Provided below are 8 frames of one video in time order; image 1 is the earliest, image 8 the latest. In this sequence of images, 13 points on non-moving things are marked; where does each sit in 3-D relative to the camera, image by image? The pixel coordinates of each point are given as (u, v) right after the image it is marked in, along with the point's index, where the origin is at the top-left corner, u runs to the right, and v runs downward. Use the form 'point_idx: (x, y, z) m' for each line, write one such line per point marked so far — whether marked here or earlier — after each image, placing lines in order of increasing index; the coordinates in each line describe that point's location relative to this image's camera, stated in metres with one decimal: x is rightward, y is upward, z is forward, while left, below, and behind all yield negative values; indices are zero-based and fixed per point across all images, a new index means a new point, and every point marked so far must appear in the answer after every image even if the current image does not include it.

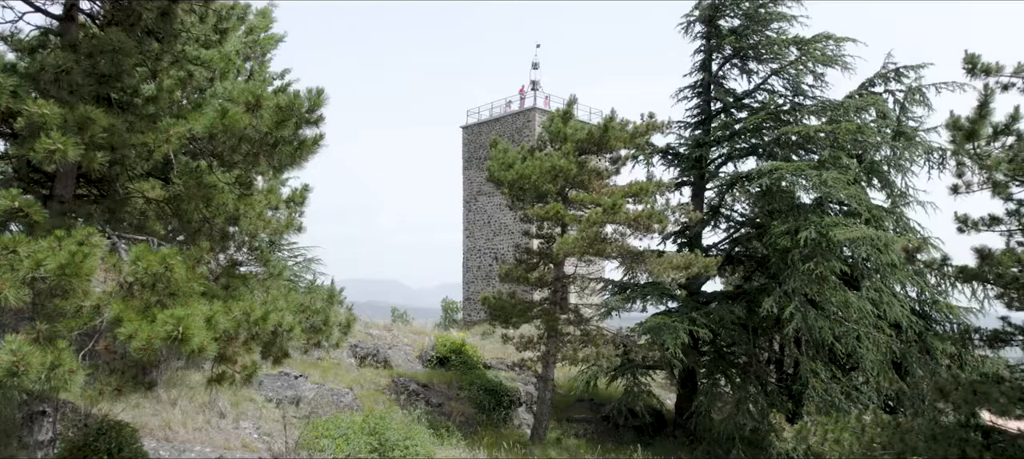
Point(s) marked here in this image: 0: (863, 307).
0: (+6.0, -1.3, +10.3) m
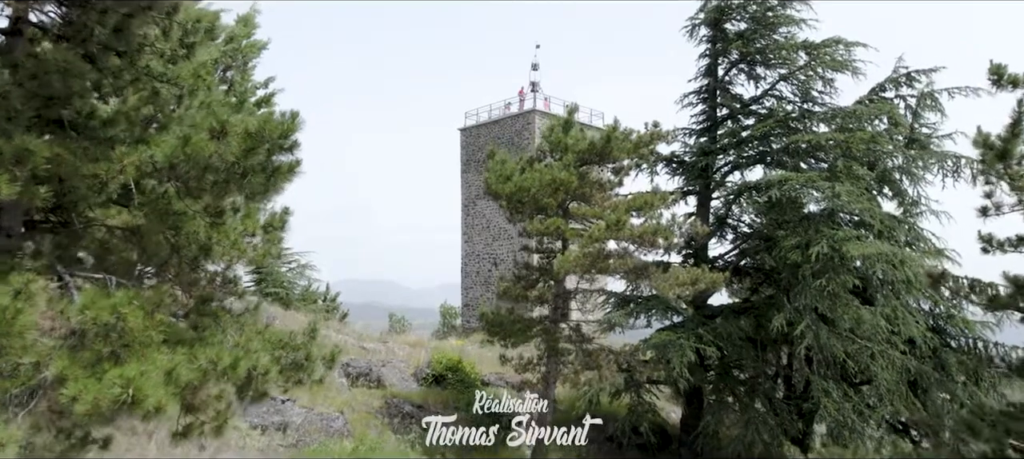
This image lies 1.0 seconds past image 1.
0: (+5.9, -1.5, +9.9) m
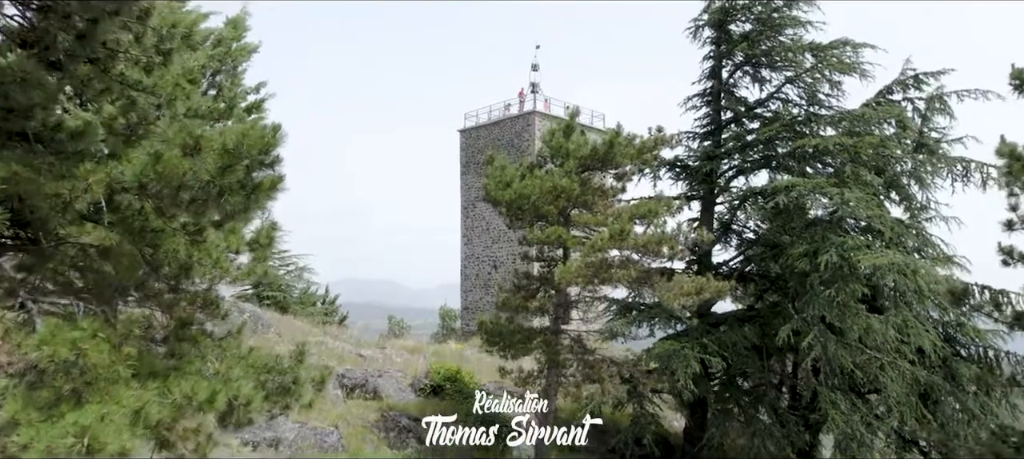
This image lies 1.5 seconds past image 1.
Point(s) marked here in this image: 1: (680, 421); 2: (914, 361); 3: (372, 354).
0: (+5.9, -1.7, +9.6) m
1: (+3.5, -4.0, +12.7) m
2: (+6.9, -2.2, +10.4) m
3: (-3.4, -3.0, +14.6) m
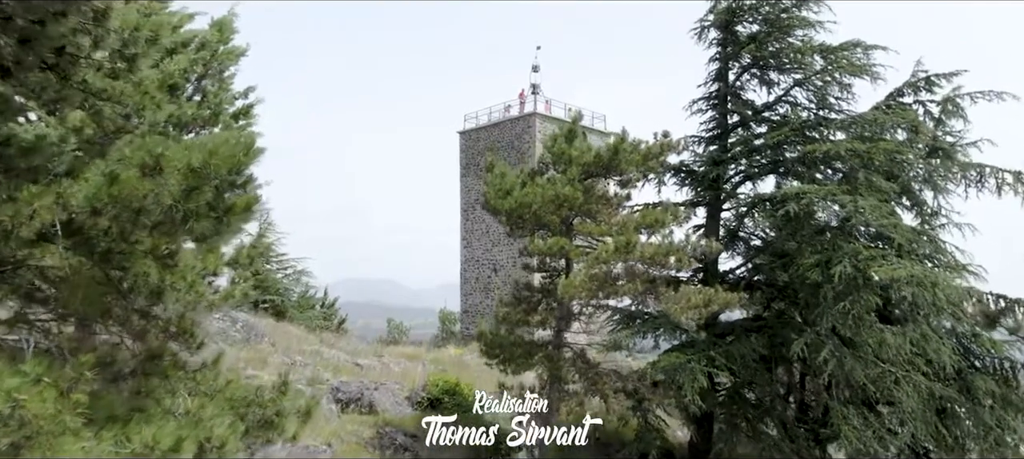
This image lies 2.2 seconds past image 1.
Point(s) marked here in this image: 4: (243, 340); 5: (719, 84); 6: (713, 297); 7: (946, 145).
0: (+5.9, -1.8, +9.2) m
1: (+3.5, -4.1, +12.4) m
2: (+6.9, -2.4, +10.0) m
3: (-3.4, -3.1, +14.2) m
4: (-5.5, -2.3, +12.3) m
5: (+4.2, +2.9, +12.2) m
6: (+3.0, -1.0, +8.9) m
7: (+8.1, +1.6, +11.3) m
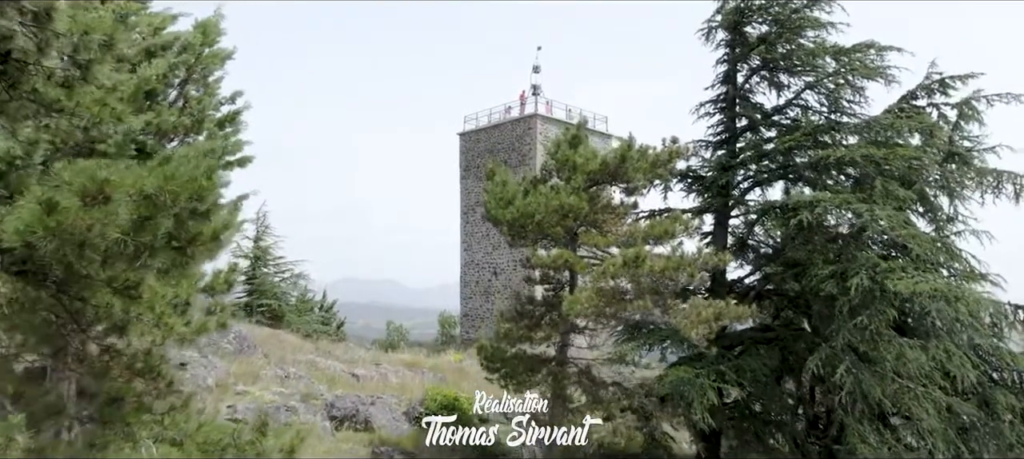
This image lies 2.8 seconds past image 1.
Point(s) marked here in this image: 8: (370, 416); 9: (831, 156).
0: (+6.0, -1.9, +8.8) m
1: (+3.5, -4.3, +12.0) m
2: (+6.9, -2.5, +9.6) m
3: (-3.3, -3.3, +13.8) m
4: (-5.4, -2.4, +11.9) m
5: (+4.2, +2.8, +11.8) m
6: (+3.0, -1.1, +8.5) m
7: (+8.1, +1.4, +10.9) m
8: (-2.3, -3.0, +9.9) m
9: (+5.3, +1.2, +10.1) m
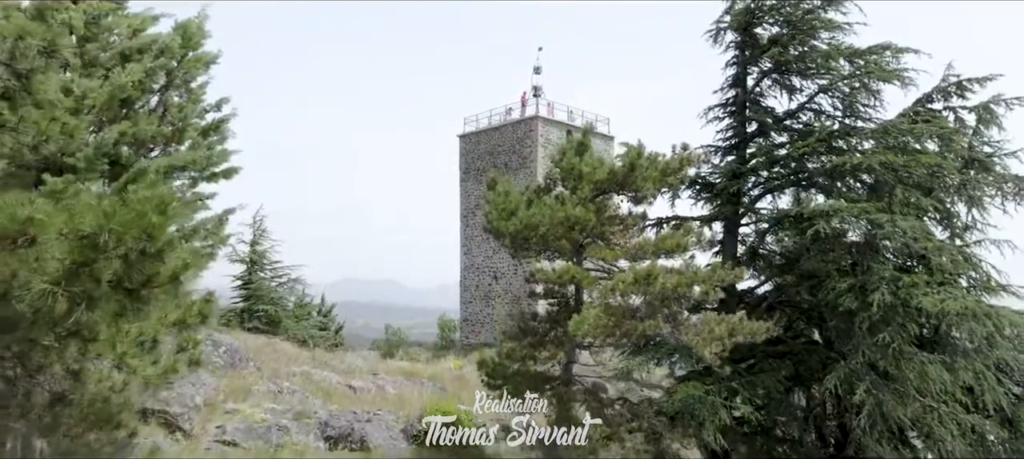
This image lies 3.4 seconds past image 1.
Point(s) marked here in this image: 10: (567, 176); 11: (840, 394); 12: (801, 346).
0: (+6.0, -2.1, +8.4) m
1: (+3.6, -4.4, +11.5) m
2: (+6.9, -2.7, +9.2) m
3: (-3.3, -3.4, +13.4) m
4: (-5.4, -2.6, +11.5) m
5: (+4.2, +2.6, +11.4) m
6: (+3.0, -1.3, +8.1) m
7: (+8.1, +1.3, +10.5) m
8: (-2.3, -3.2, +9.4) m
9: (+5.3, +1.1, +9.7) m
10: (+0.8, +0.7, +8.3) m
11: (+4.6, -2.3, +8.4) m
12: (+4.8, -1.9, +10.0) m
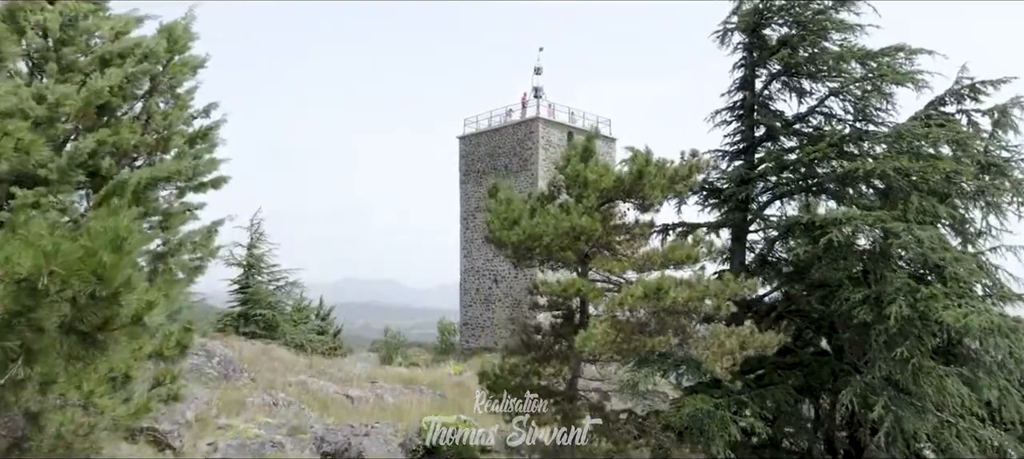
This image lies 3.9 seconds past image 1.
0: (+6.0, -2.2, +8.1) m
1: (+3.6, -4.6, +11.2) m
2: (+7.0, -2.8, +8.9) m
3: (-3.3, -3.5, +13.1) m
4: (-5.4, -2.7, +11.2) m
5: (+4.3, +2.5, +11.1) m
6: (+3.0, -1.4, +7.8) m
7: (+8.2, +1.2, +10.2) m
8: (-2.2, -3.3, +9.1) m
9: (+5.4, +0.9, +9.3) m
10: (+0.8, +0.6, +7.9) m
11: (+4.6, -2.4, +8.1) m
12: (+4.8, -2.0, +9.7) m
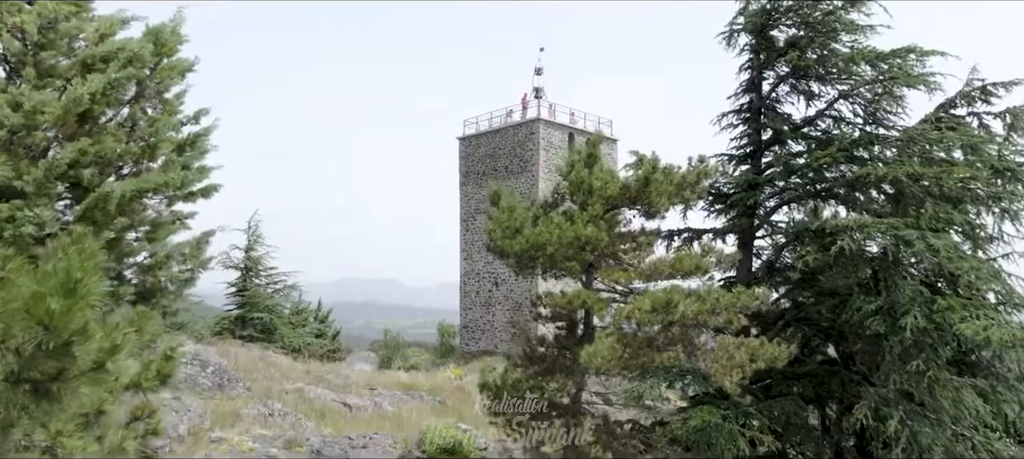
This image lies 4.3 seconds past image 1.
0: (+6.1, -2.3, +7.9) m
1: (+3.6, -4.7, +11.0) m
2: (+7.0, -2.9, +8.6) m
3: (-3.2, -3.6, +12.9) m
4: (-5.3, -2.8, +10.9) m
5: (+4.3, +2.4, +10.9) m
6: (+3.1, -1.5, +7.5) m
7: (+8.2, +1.1, +9.9) m
8: (-2.2, -3.4, +8.9) m
9: (+5.4, +0.8, +9.1) m
10: (+0.8, +0.5, +7.7) m
11: (+4.6, -2.5, +7.9) m
12: (+4.8, -2.1, +9.4) m
